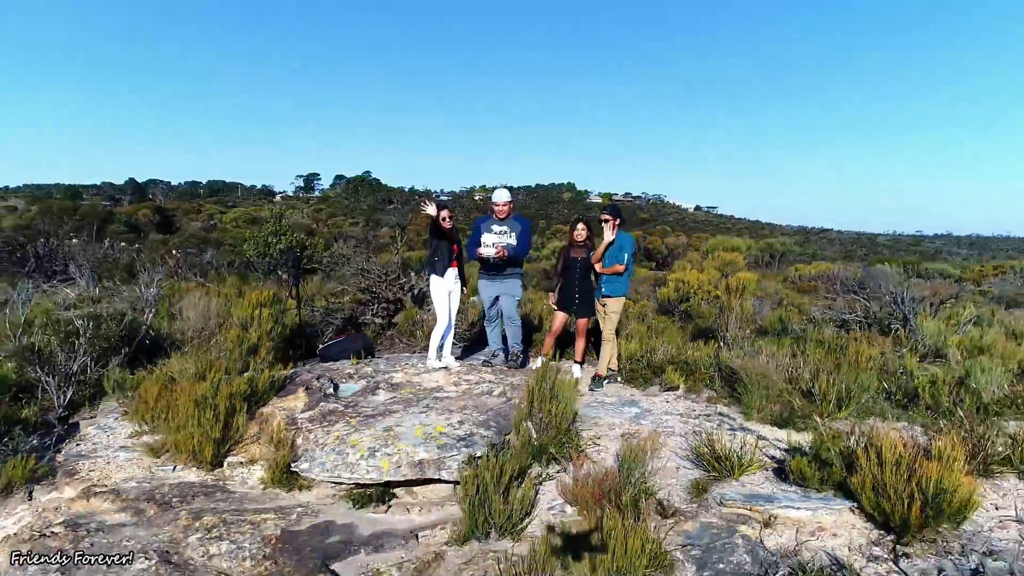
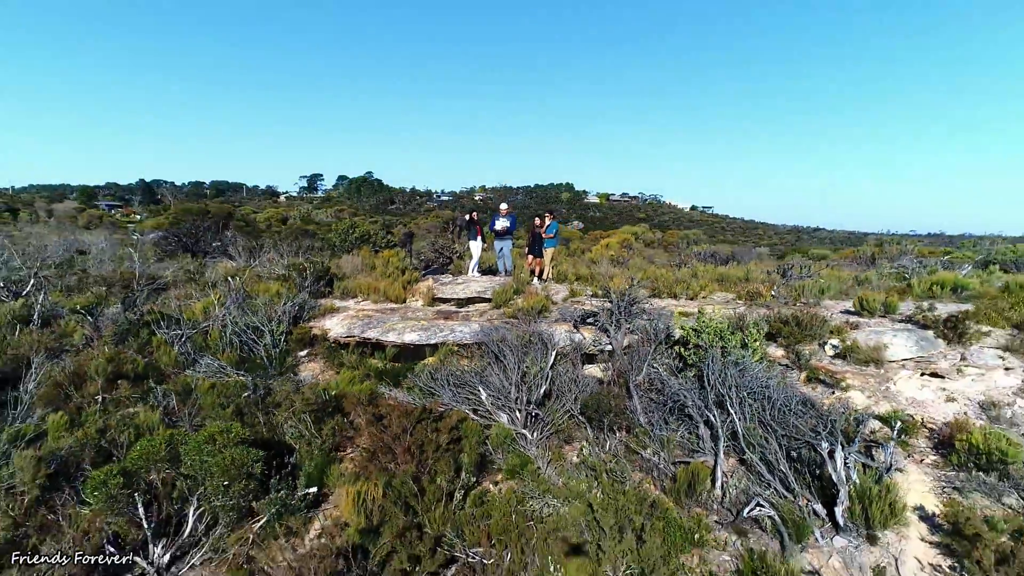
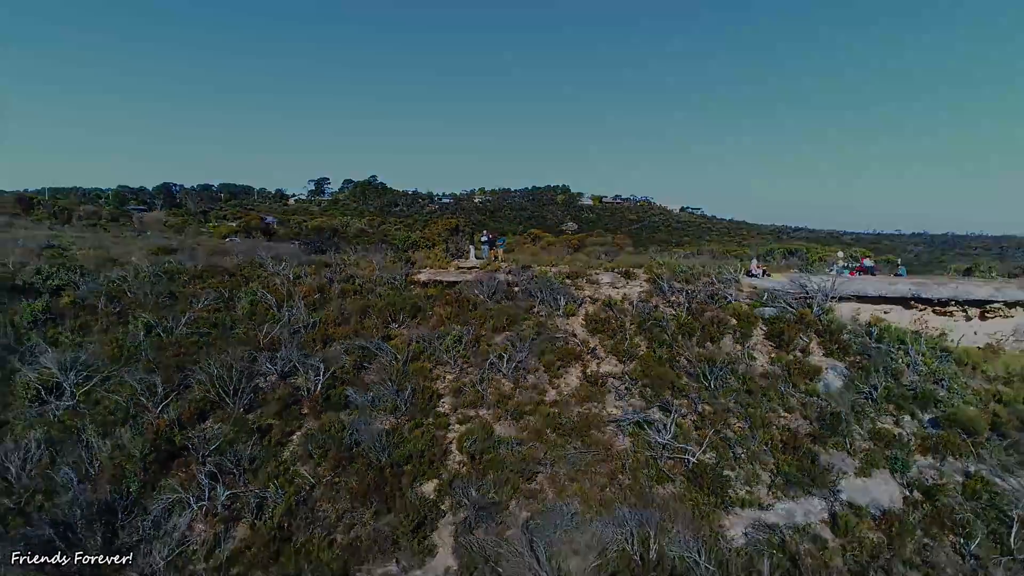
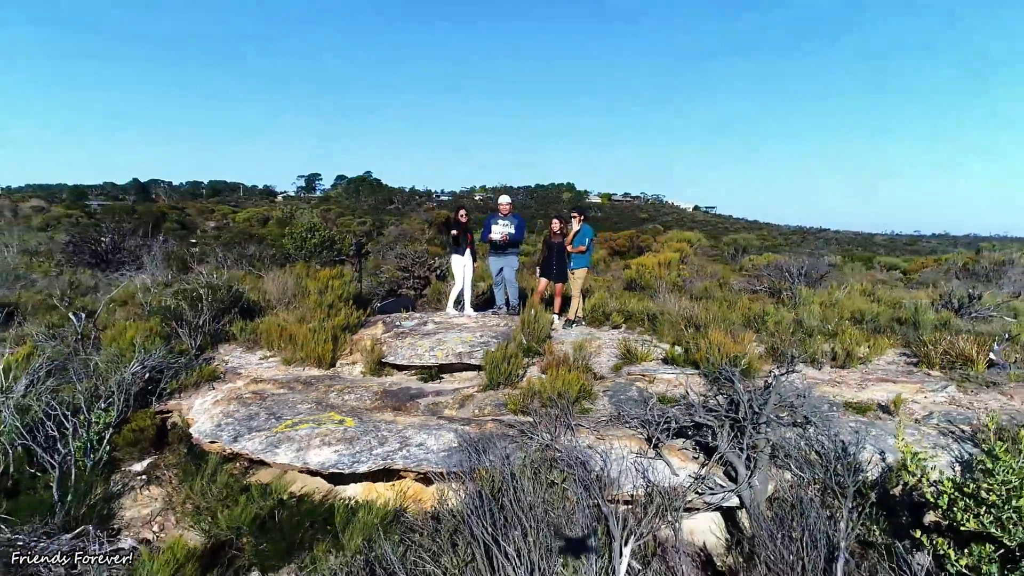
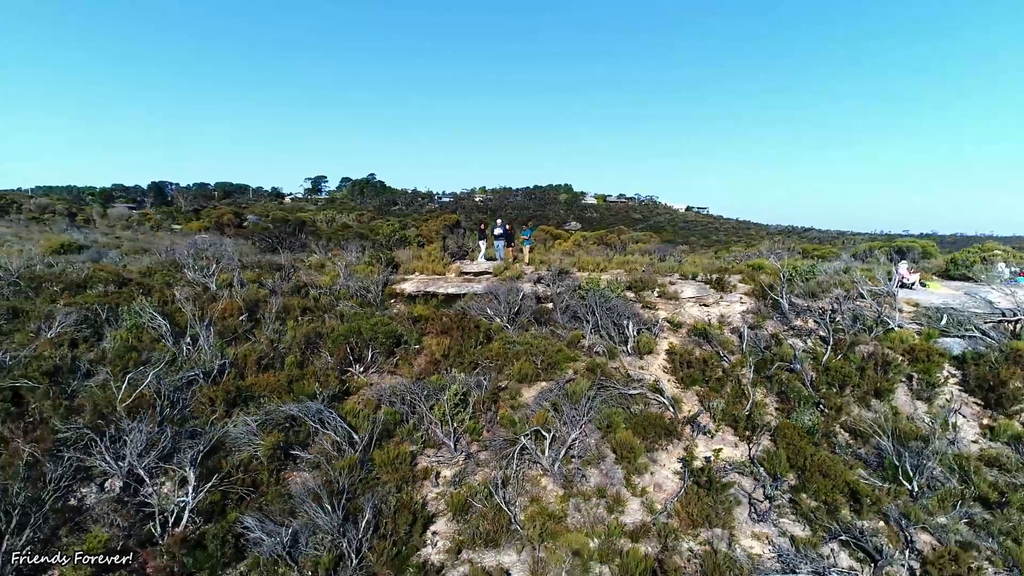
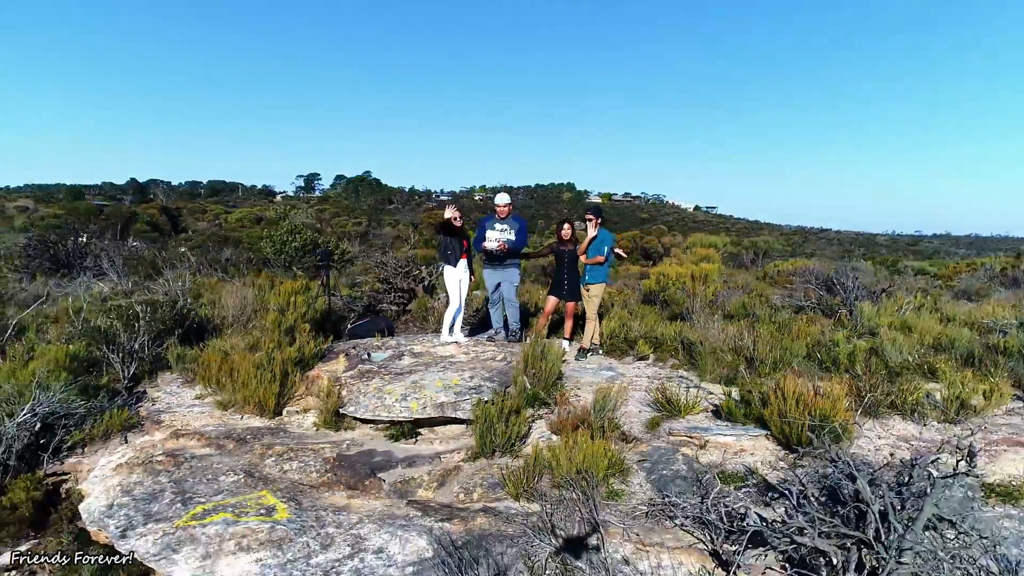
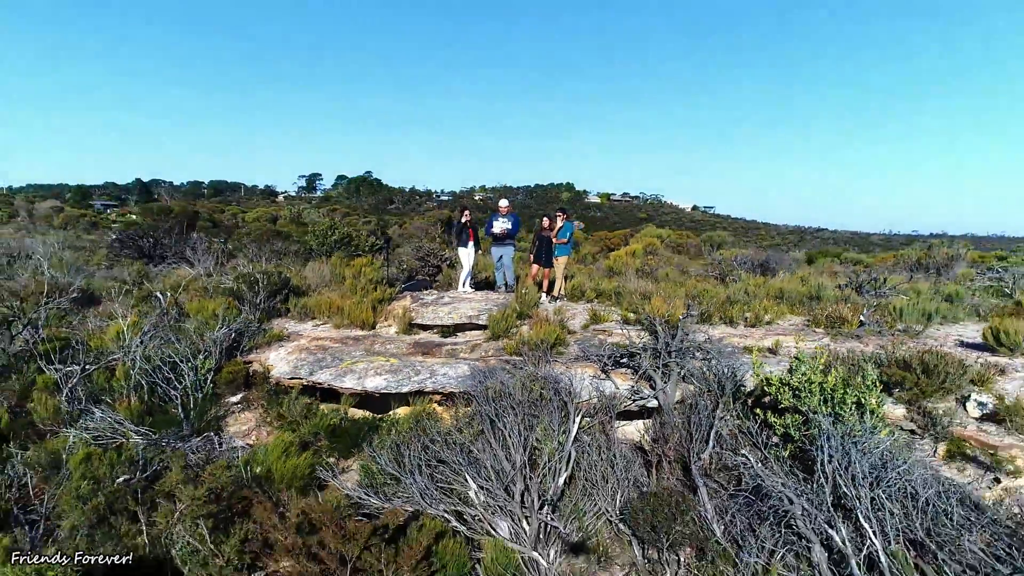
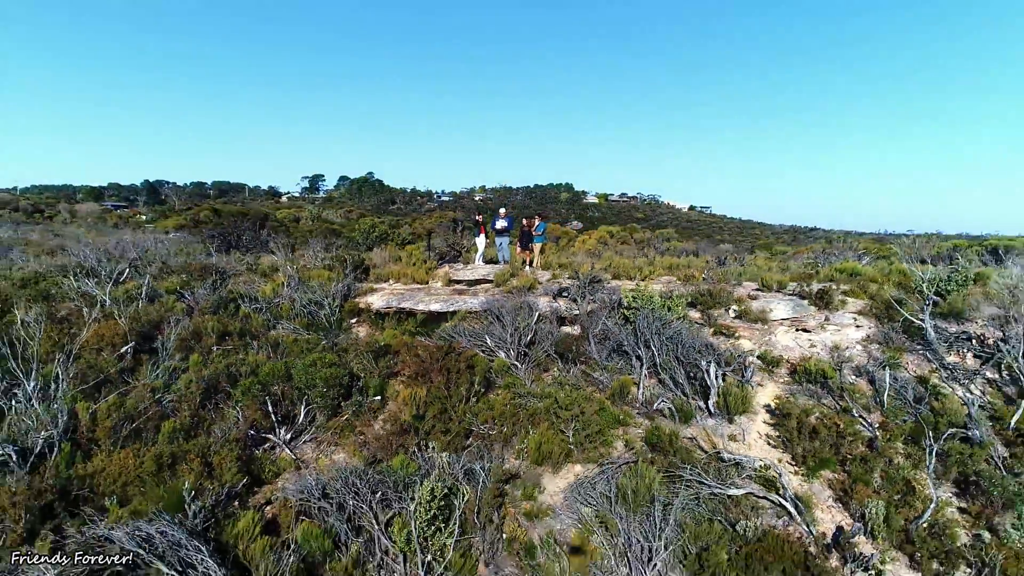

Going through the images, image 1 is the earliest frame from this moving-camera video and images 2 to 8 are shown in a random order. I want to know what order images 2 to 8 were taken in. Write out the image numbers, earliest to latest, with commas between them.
6, 4, 7, 2, 8, 5, 3
